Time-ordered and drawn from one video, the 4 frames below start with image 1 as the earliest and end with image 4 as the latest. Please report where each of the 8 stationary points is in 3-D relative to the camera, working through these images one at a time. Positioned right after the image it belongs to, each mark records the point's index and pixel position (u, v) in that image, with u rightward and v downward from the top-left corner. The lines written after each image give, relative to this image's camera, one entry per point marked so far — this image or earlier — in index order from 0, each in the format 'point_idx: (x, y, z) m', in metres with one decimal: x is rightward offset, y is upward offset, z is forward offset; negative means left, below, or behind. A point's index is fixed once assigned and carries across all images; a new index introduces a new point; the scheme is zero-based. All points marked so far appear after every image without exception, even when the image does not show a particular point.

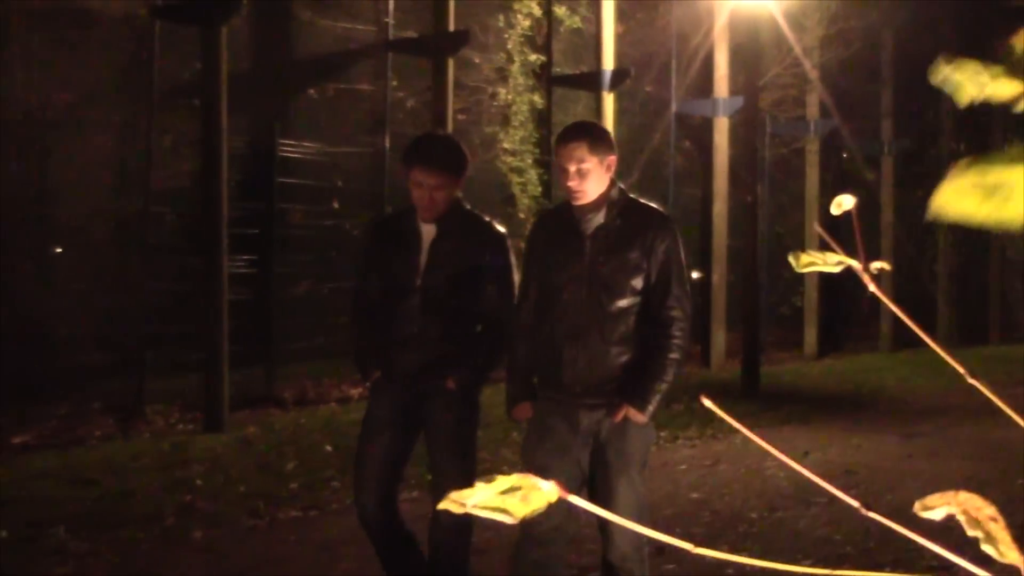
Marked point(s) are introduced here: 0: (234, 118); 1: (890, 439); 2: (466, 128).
0: (-1.5, +0.9, +8.9) m
1: (+2.1, -0.8, +9.1) m
2: (-0.3, +1.0, +11.3) m
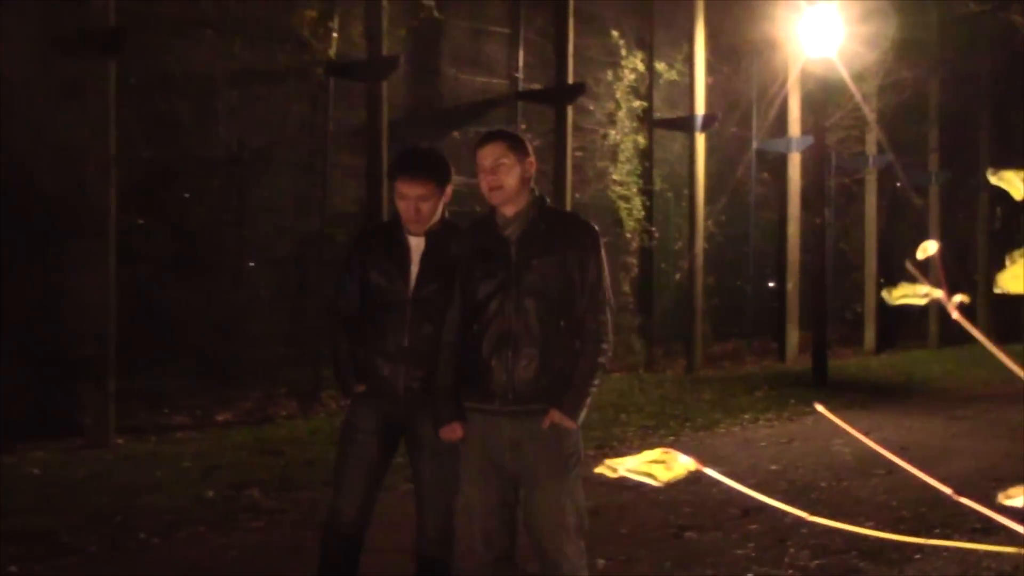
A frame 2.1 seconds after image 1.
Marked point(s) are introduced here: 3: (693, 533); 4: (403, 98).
0: (-0.8, +0.9, +10.9) m
1: (+2.8, -0.9, +10.7) m
2: (+0.6, +1.0, +13.2) m
3: (+1.0, -1.3, +8.8) m
4: (-0.7, +1.3, +10.9) m
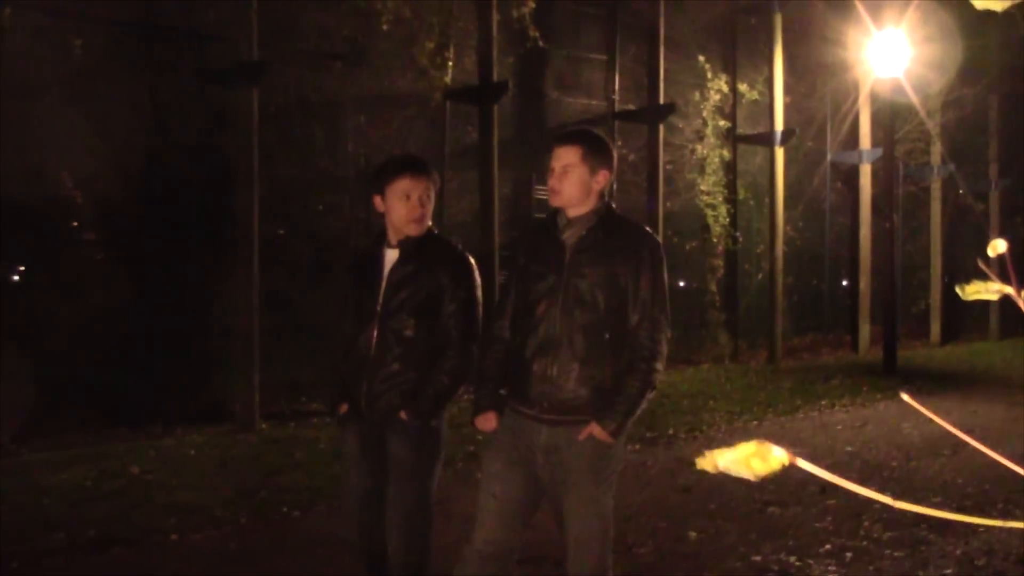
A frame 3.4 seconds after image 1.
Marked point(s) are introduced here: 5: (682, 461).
0: (-0.1, +0.9, +12.1) m
1: (+3.5, -0.8, +11.8) m
2: (+1.4, +1.0, +14.3) m
3: (+1.6, -1.3, +10.0) m
4: (0.0, +1.3, +12.2) m
5: (+1.1, -1.1, +11.0) m
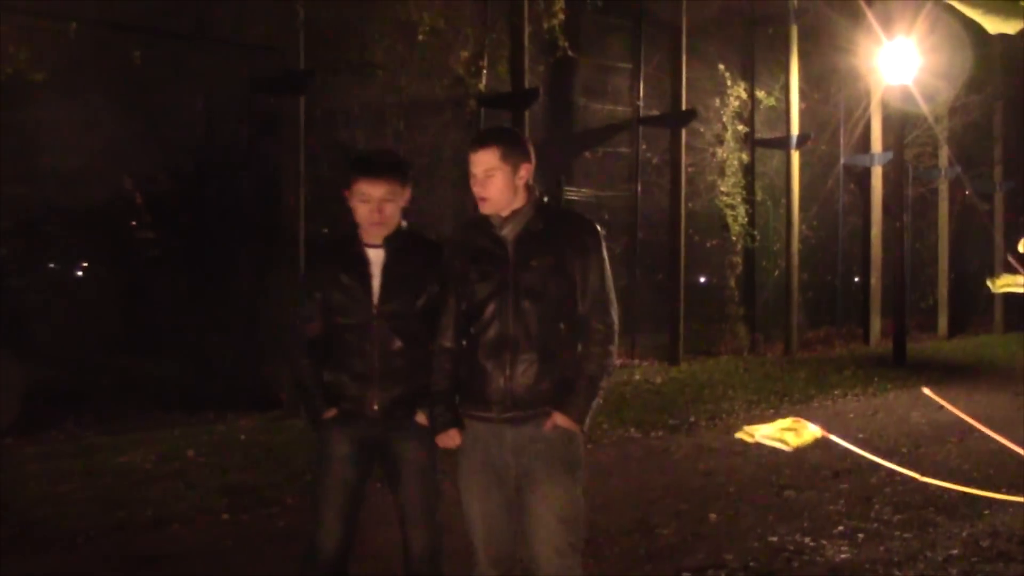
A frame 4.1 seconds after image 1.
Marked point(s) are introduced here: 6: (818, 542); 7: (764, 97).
0: (+0.2, +0.9, +12.8) m
1: (+3.7, -0.8, +12.4) m
2: (+1.7, +1.1, +15.0) m
3: (+1.8, -1.3, +10.7) m
4: (+0.2, +1.3, +12.9) m
5: (+1.3, -1.1, +11.7) m
6: (+1.7, -1.4, +9.2) m
7: (+2.5, +1.9, +15.9) m
